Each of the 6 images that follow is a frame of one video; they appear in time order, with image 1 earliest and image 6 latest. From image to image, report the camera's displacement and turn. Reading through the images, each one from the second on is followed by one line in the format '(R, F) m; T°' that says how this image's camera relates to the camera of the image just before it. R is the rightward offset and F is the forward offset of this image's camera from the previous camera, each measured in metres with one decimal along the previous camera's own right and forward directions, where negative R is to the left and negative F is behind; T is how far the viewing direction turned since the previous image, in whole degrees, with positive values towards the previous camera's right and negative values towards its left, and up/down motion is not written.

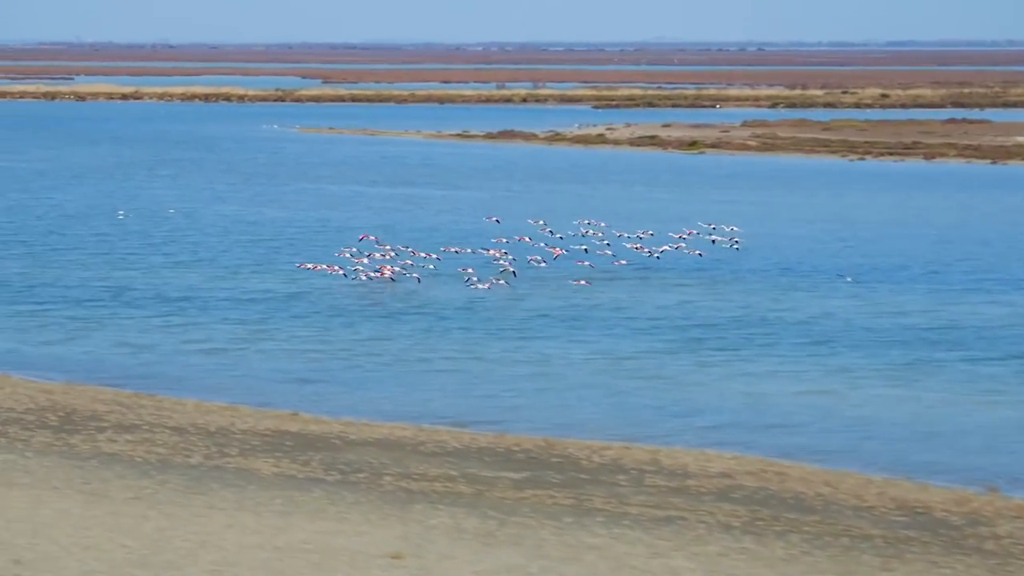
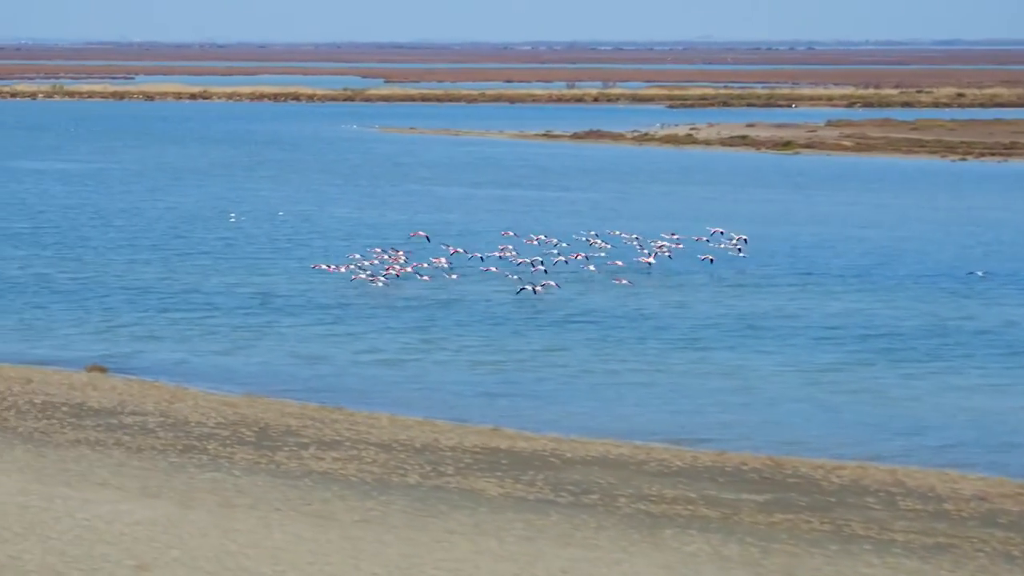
(-0.6, +0.4) m; -2°
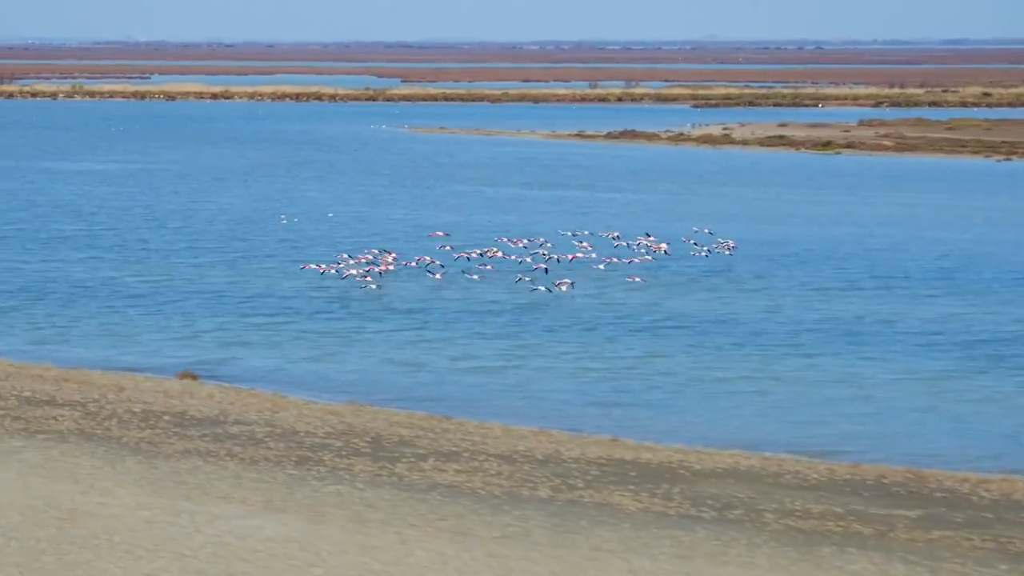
(-0.4, +0.3) m; -1°
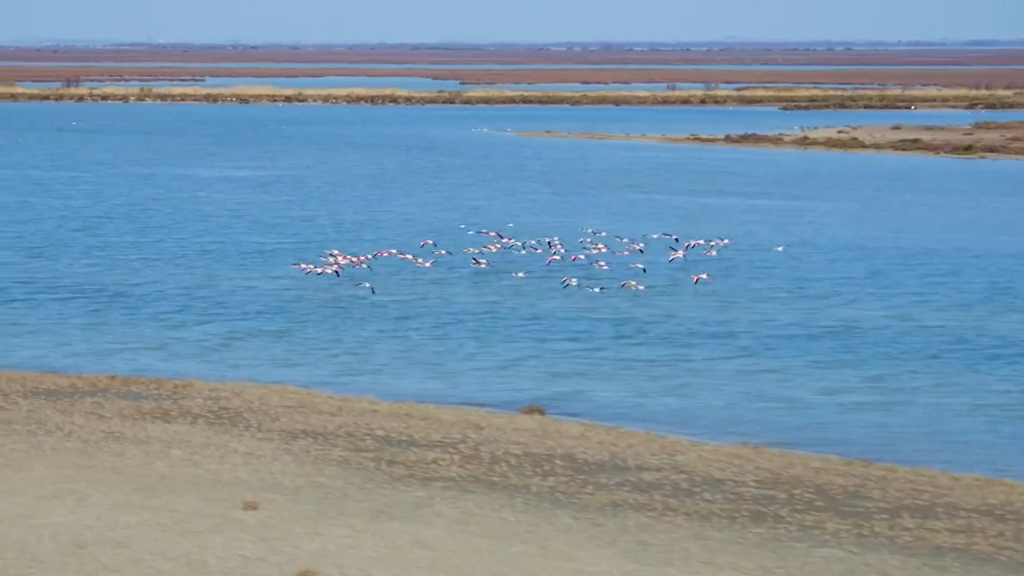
(-1.5, +1.0) m; -2°
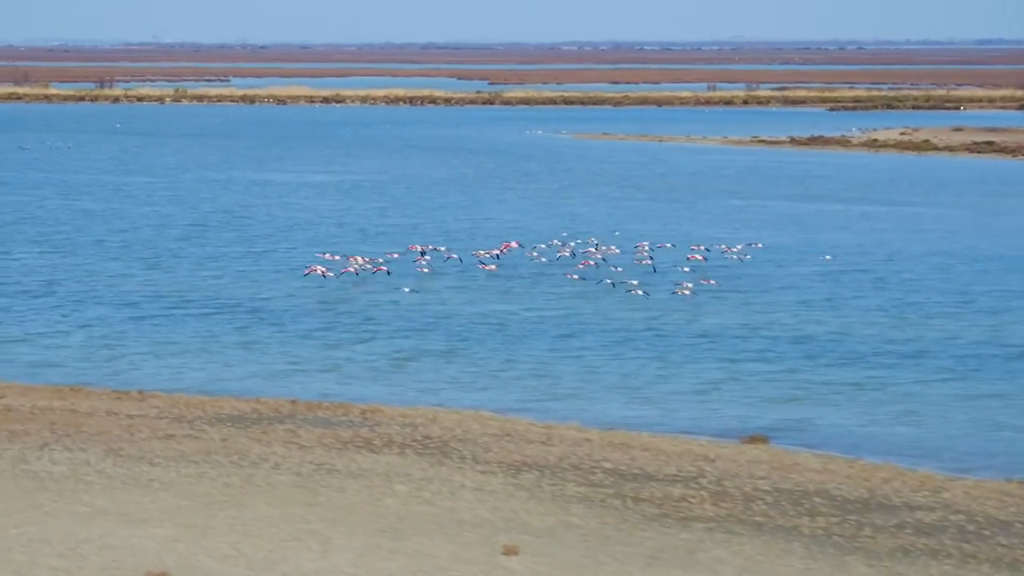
(-0.9, +0.6) m; -1°
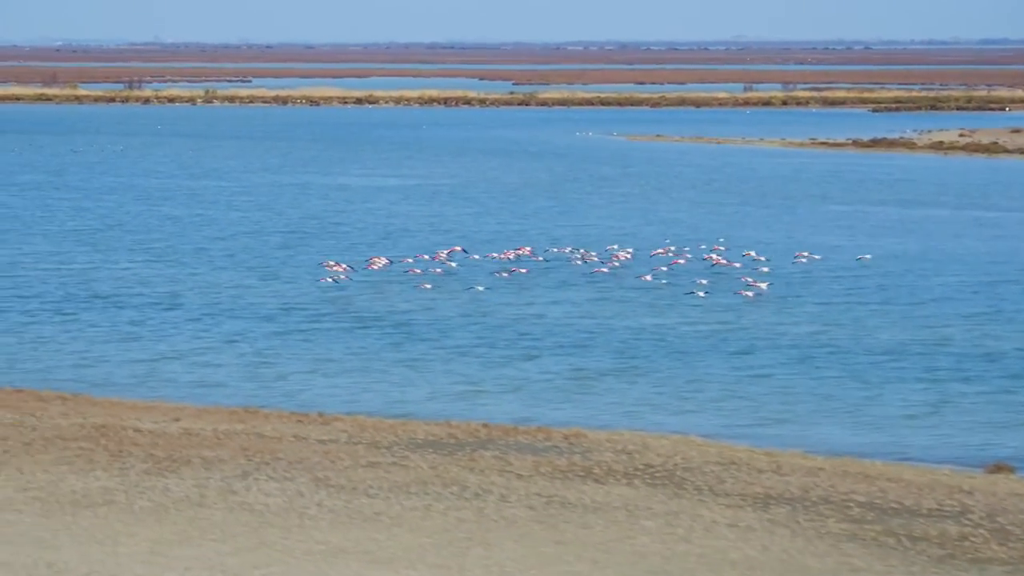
(-0.9, +0.6) m; -1°
